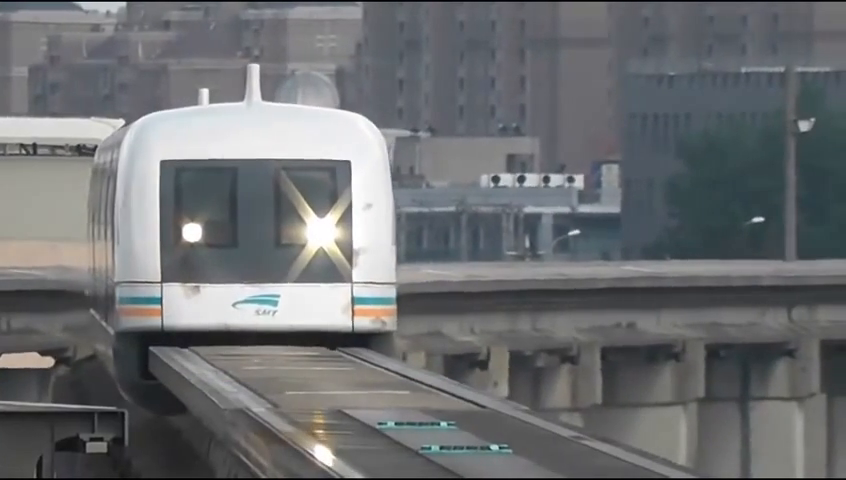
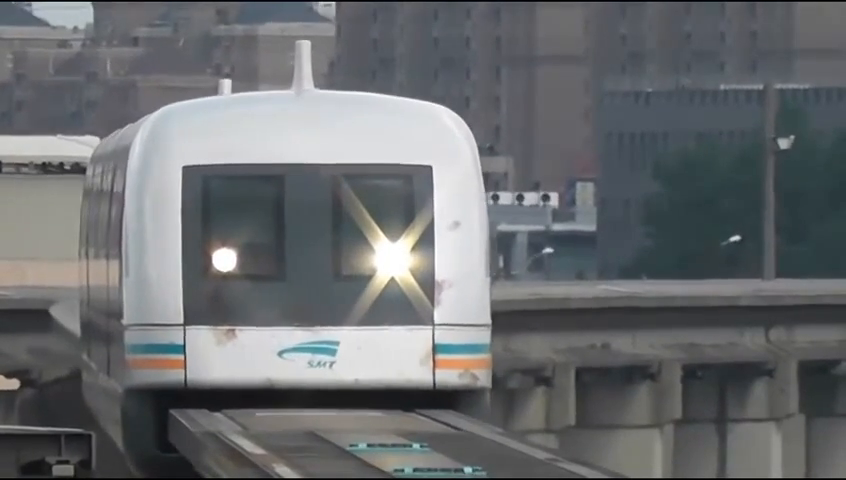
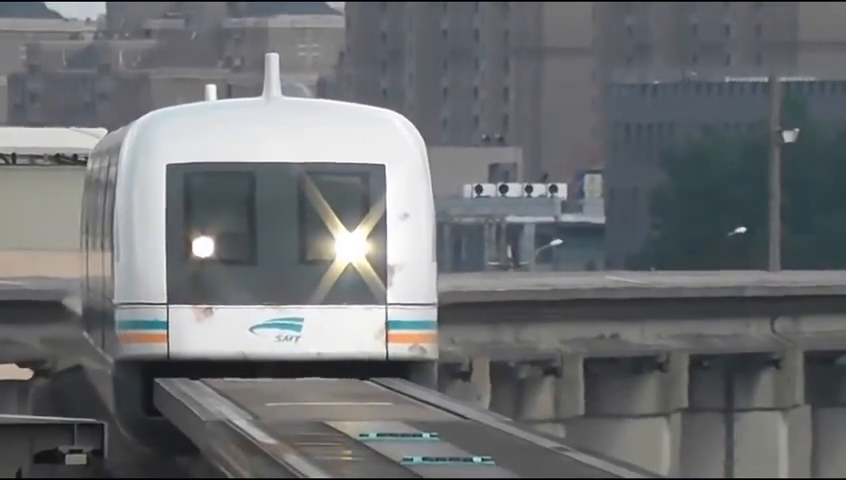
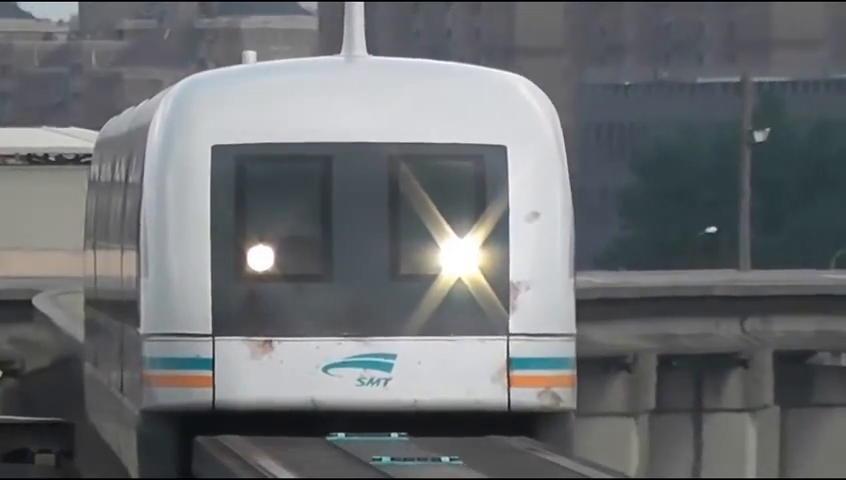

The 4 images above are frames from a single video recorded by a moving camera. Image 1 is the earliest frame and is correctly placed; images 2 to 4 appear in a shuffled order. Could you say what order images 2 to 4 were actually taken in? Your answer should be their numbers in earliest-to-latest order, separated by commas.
3, 2, 4
